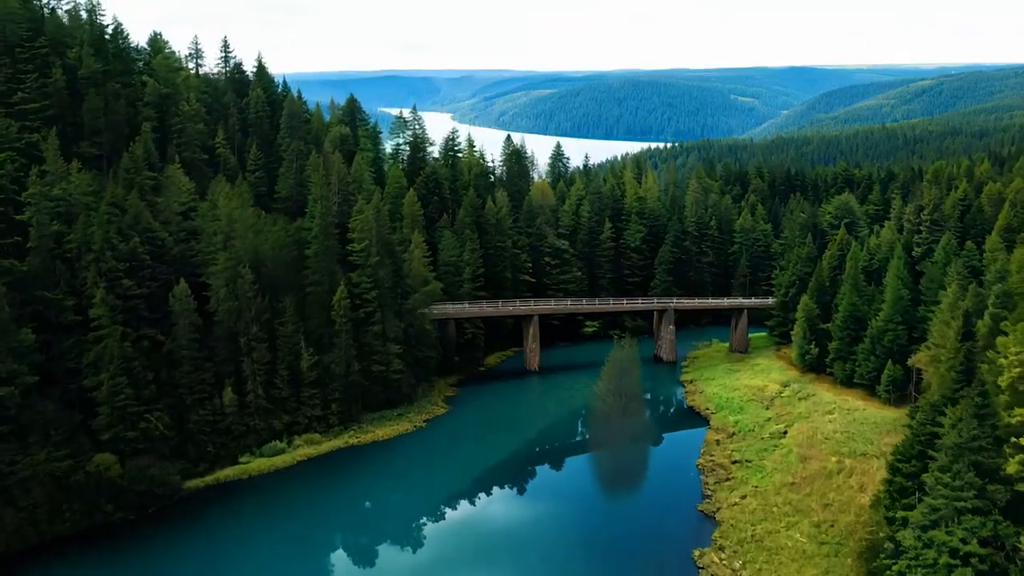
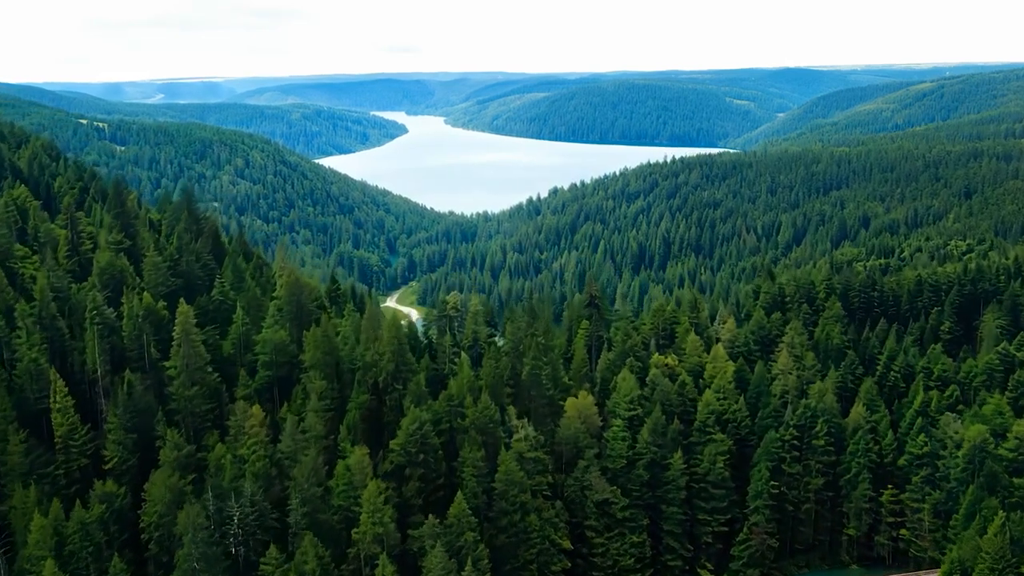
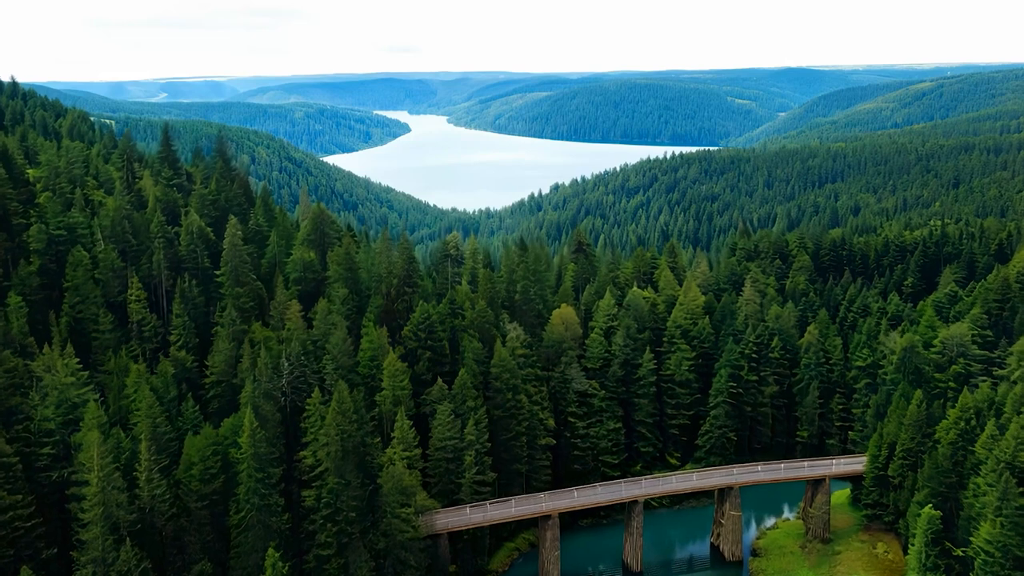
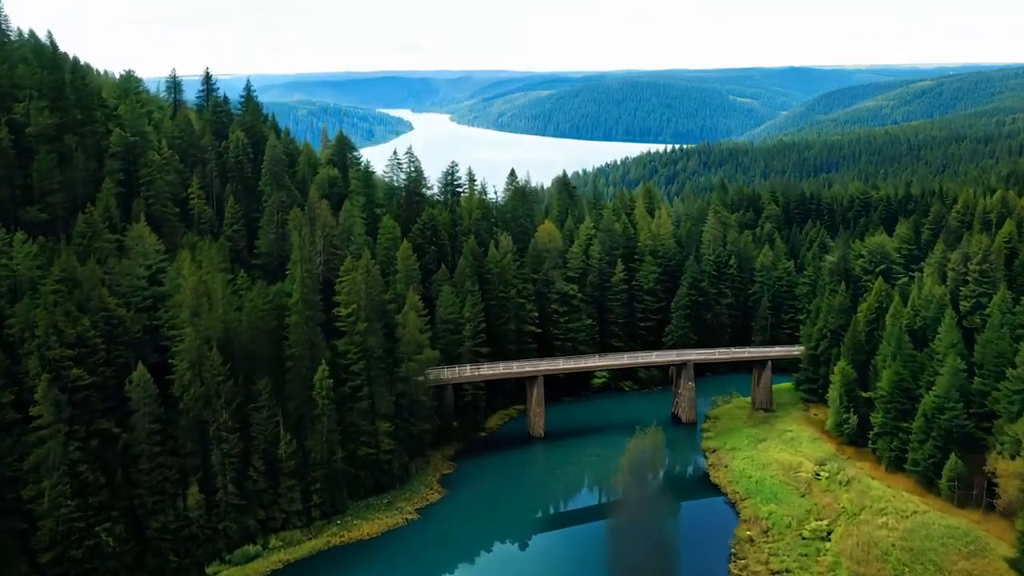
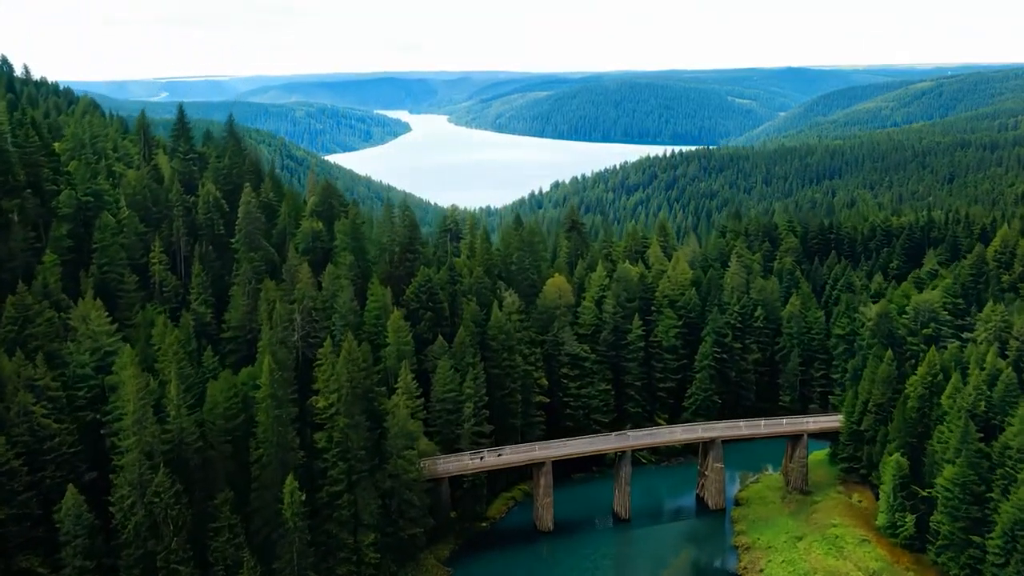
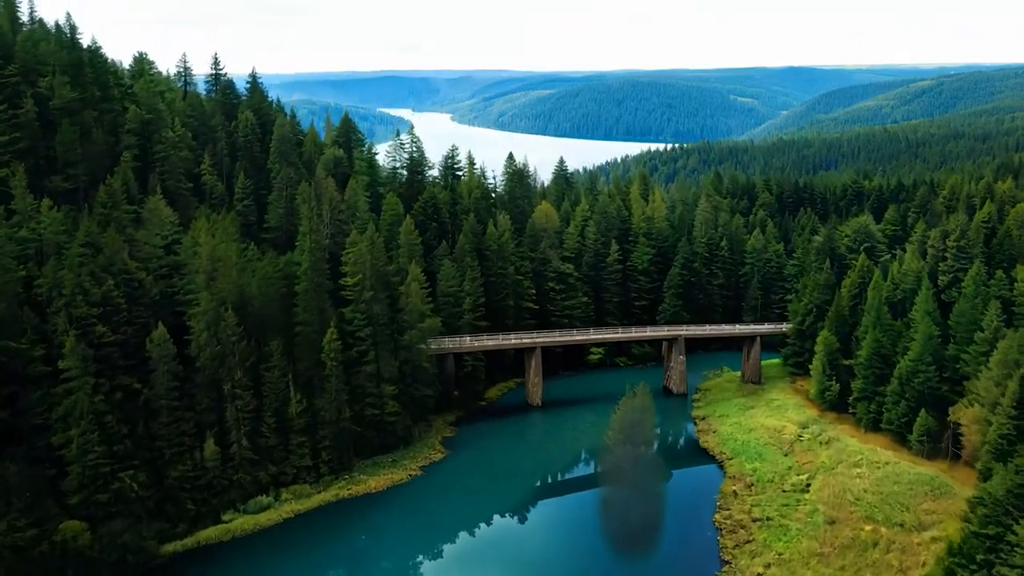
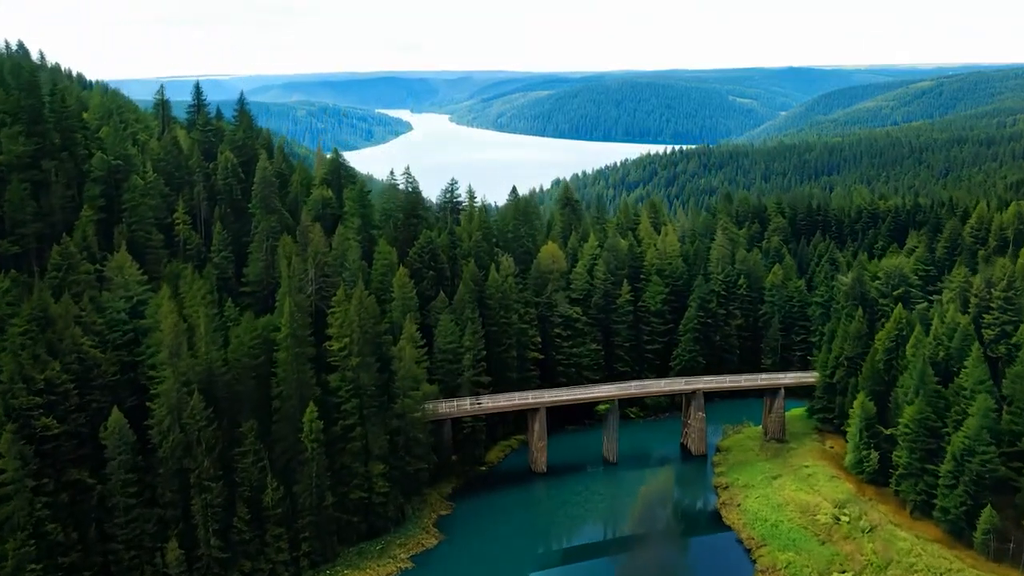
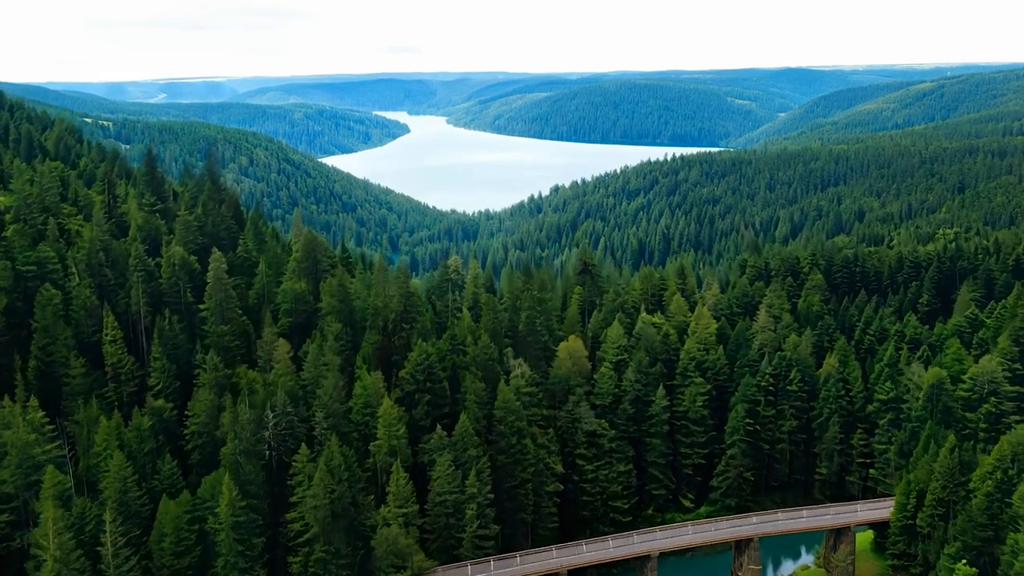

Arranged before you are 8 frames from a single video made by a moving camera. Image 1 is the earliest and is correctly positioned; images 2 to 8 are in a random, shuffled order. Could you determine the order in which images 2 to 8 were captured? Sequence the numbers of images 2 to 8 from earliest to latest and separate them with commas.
6, 4, 7, 5, 3, 8, 2
